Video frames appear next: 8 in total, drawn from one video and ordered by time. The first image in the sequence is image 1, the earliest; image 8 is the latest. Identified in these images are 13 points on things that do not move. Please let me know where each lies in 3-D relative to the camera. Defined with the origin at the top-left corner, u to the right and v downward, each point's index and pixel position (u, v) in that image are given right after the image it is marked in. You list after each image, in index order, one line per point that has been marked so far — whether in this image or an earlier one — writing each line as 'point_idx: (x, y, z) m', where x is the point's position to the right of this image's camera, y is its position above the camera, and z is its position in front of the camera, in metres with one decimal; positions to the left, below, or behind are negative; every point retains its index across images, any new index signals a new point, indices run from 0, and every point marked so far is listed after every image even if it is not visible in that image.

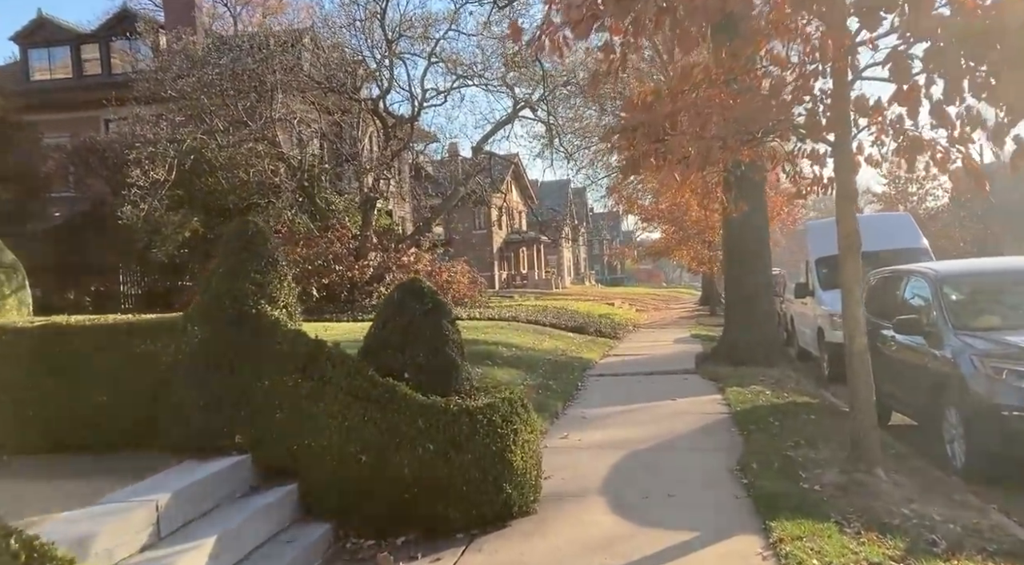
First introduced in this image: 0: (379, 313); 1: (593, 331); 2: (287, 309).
0: (-1.0, -0.3, +5.8) m
1: (+2.0, -1.2, +19.0) m
2: (-1.5, -0.2, +5.4) m
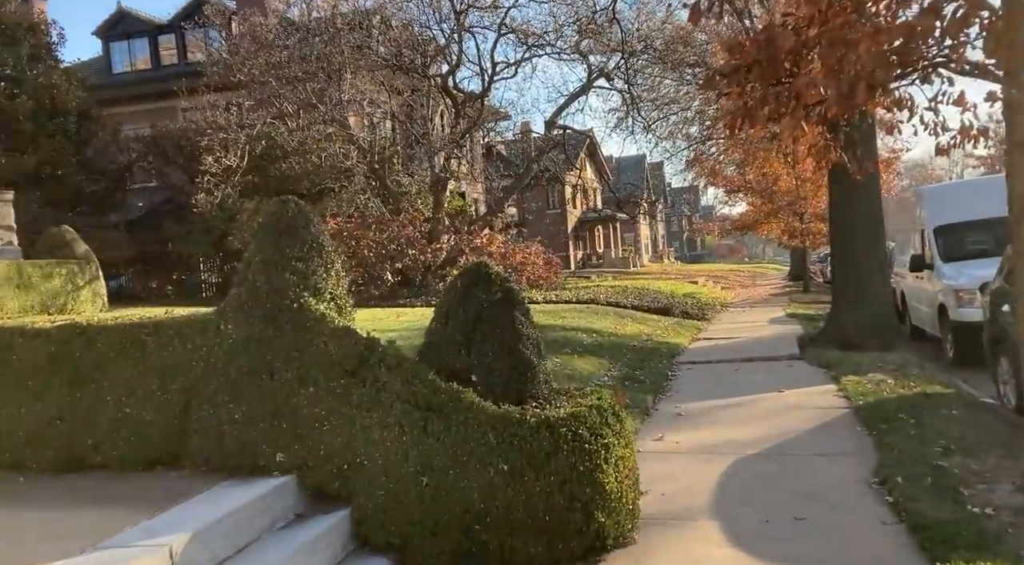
0: (-0.5, -0.2, +4.9) m
1: (+3.8, -0.7, +17.8) m
2: (-1.0, -0.1, +4.6) m
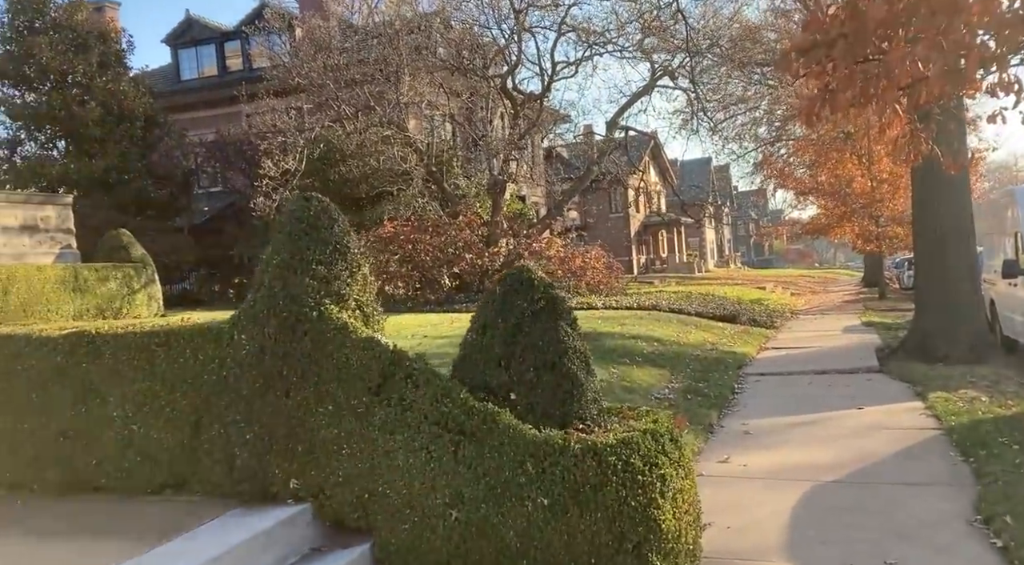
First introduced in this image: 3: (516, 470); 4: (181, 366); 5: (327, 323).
0: (-0.2, -0.2, +4.5) m
1: (+5.1, -0.8, +17.0) m
2: (-0.8, -0.1, +4.2) m
3: (0.0, -0.8, +3.5) m
4: (-1.7, -0.4, +4.0) m
5: (-1.0, -0.2, +4.0) m
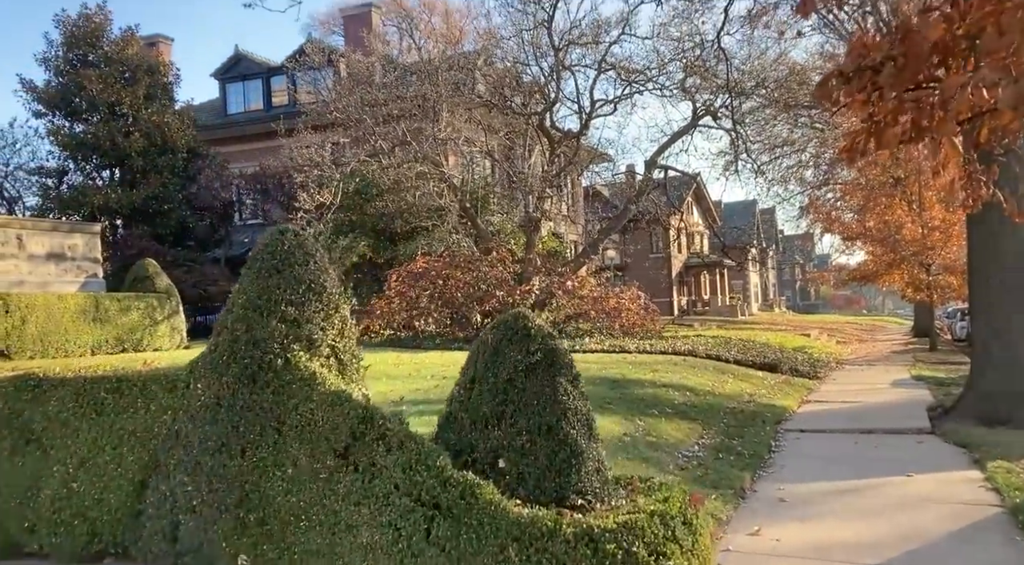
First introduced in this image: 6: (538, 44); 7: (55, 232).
0: (-0.2, -0.4, +4.0) m
1: (+5.7, -1.8, +16.2) m
2: (-0.8, -0.4, +3.7) m
3: (-0.1, -1.0, +3.0) m
4: (-1.7, -0.6, +3.5) m
5: (-1.0, -0.4, +3.5) m
6: (+0.7, +6.0, +19.9) m
7: (-7.3, +0.8, +12.5) m
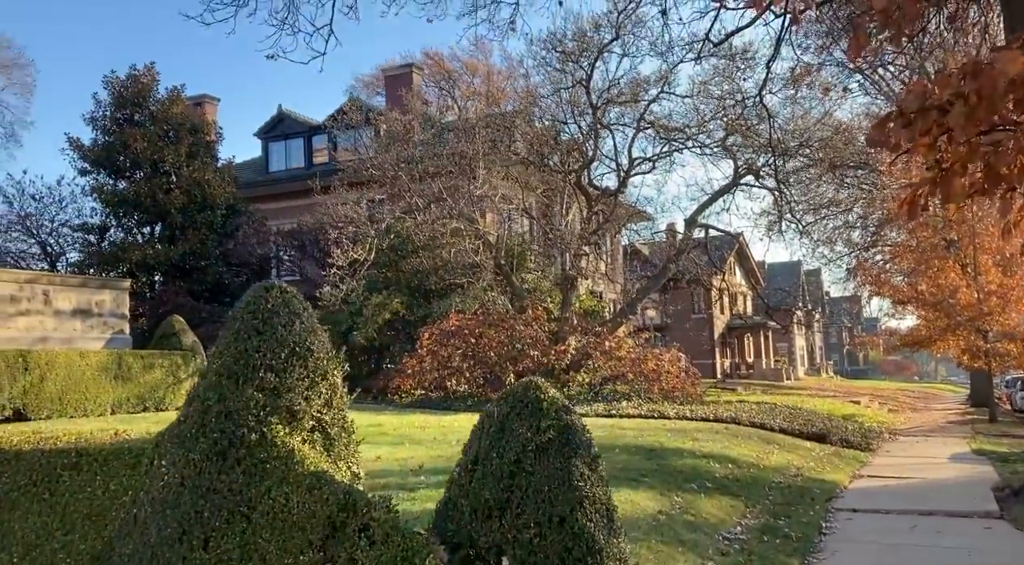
0: (-0.2, -0.7, +3.5) m
1: (+6.3, -3.0, +15.2) m
2: (-0.8, -0.6, +3.3) m
3: (-0.1, -1.2, +2.4) m
4: (-1.7, -0.8, +3.1) m
5: (-1.0, -0.7, +3.1) m
6: (+1.6, +4.5, +19.8) m
7: (-6.8, -0.1, +12.4) m
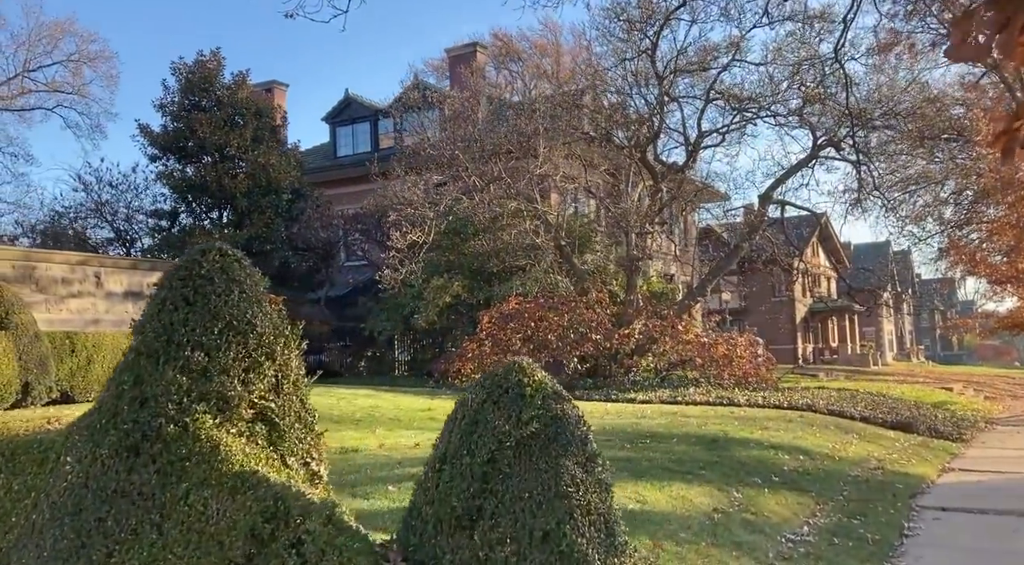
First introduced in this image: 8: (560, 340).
0: (-0.2, -0.6, +2.9) m
1: (+7.4, -2.6, +14.0) m
2: (-0.9, -0.5, +2.8) m
3: (-0.2, -1.1, +1.9) m
4: (-1.7, -0.7, +2.7) m
5: (-1.1, -0.5, +2.6) m
6: (+3.1, +5.0, +18.8) m
7: (-5.9, +0.2, +12.4) m
8: (+1.2, -1.4, +19.1) m
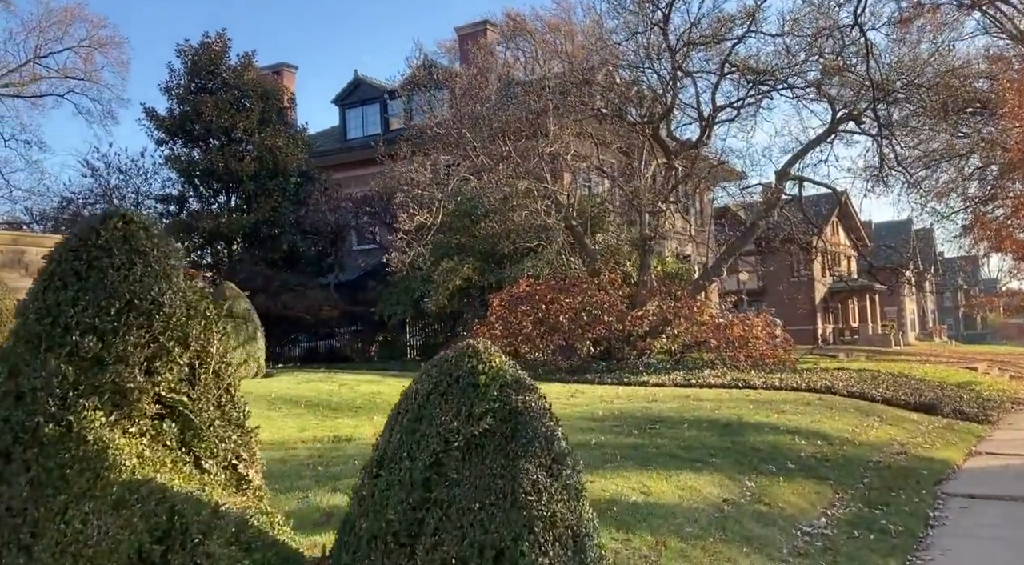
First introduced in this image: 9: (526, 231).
0: (-0.3, -0.5, +2.5) m
1: (+7.5, -2.2, +13.5) m
2: (-1.0, -0.4, +2.4) m
3: (-0.4, -1.1, +1.5) m
4: (-1.9, -0.6, +2.3) m
5: (-1.2, -0.5, +2.2) m
6: (+3.2, +5.5, +18.2) m
7: (-5.8, +0.4, +12.1) m
8: (+1.4, -0.9, +18.7) m
9: (+0.4, +1.3, +20.1) m
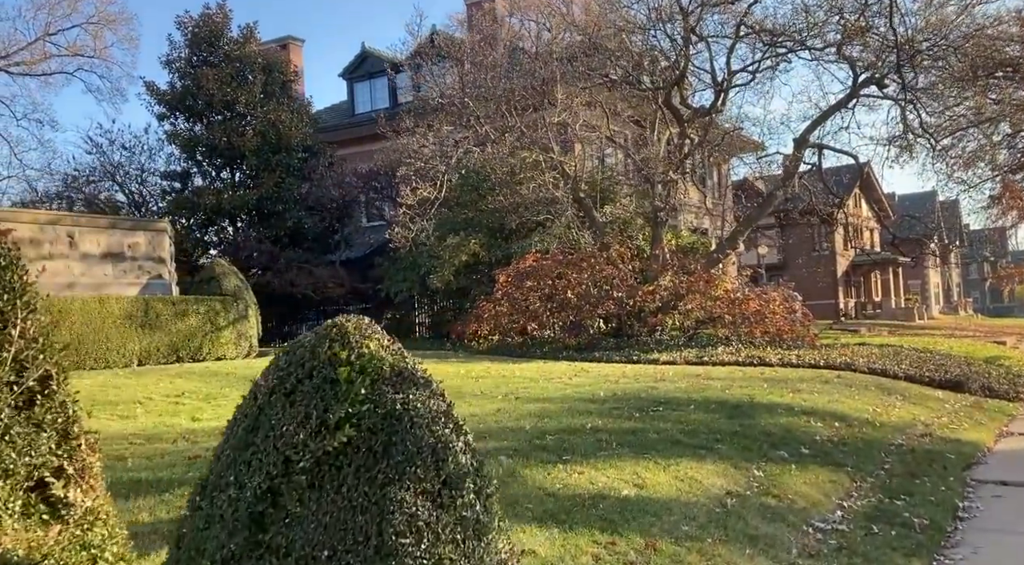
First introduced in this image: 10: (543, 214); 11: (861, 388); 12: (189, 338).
0: (-0.6, -0.4, +1.9) m
1: (+7.5, -1.7, +12.7) m
2: (-1.2, -0.3, +1.8) m
3: (-0.6, -1.0, +0.9) m
4: (-2.1, -0.6, +1.8) m
5: (-1.4, -0.4, +1.6) m
6: (+3.3, +6.0, +17.4) m
7: (-5.9, +0.8, +11.6) m
8: (+1.6, -0.3, +18.0) m
9: (+0.5, +1.9, +19.4) m
10: (+0.8, +1.7, +19.6) m
11: (+5.1, -1.5, +11.4) m
12: (-4.6, -0.8, +11.1) m
